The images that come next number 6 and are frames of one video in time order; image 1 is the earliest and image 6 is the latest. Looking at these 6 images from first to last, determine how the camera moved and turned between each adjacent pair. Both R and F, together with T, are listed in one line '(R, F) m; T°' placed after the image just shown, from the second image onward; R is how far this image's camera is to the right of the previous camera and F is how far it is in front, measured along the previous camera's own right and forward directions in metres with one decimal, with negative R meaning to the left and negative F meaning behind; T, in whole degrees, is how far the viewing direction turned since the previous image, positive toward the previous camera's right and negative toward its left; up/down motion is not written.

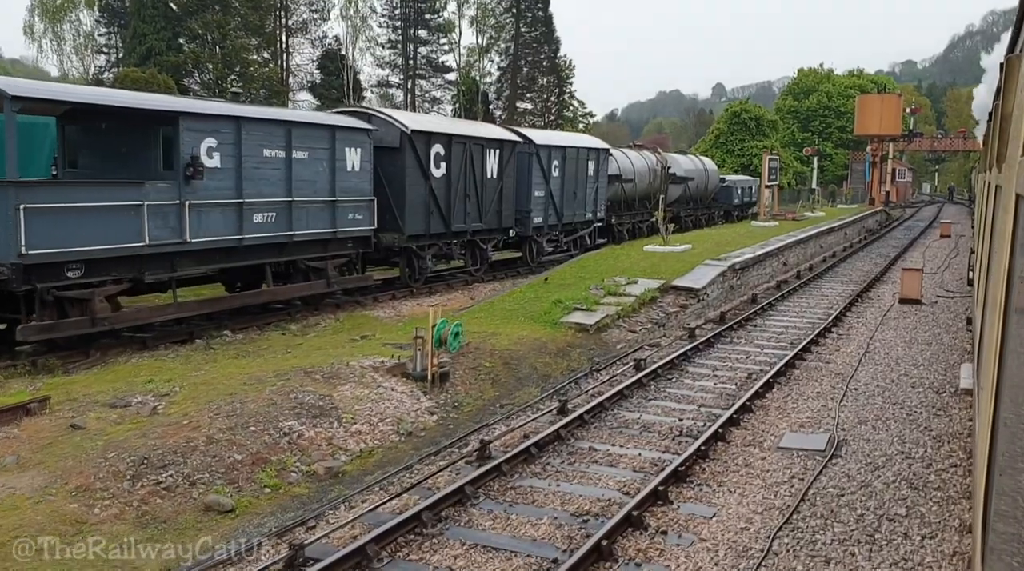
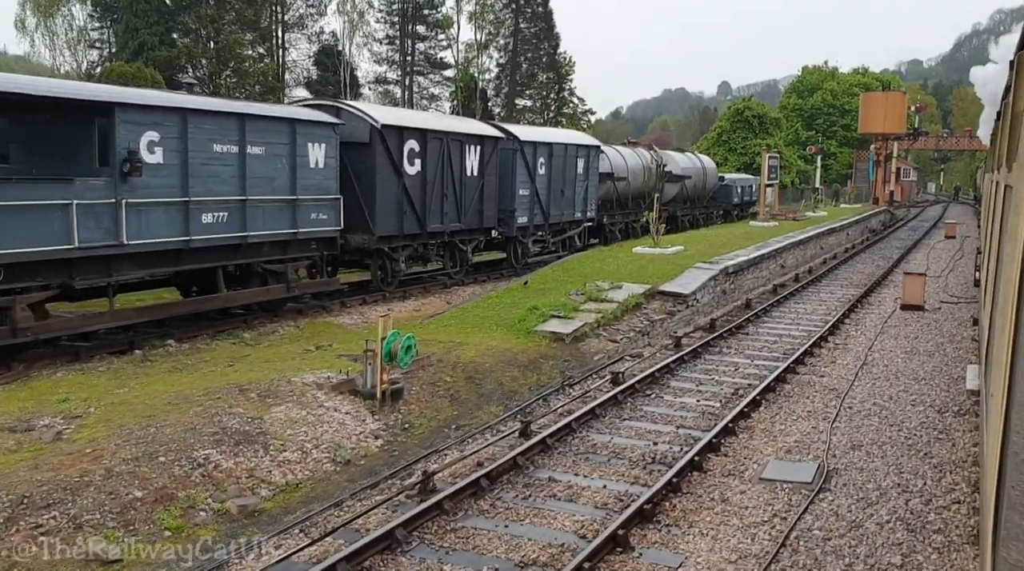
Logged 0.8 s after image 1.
(+0.4, +0.9) m; 0°
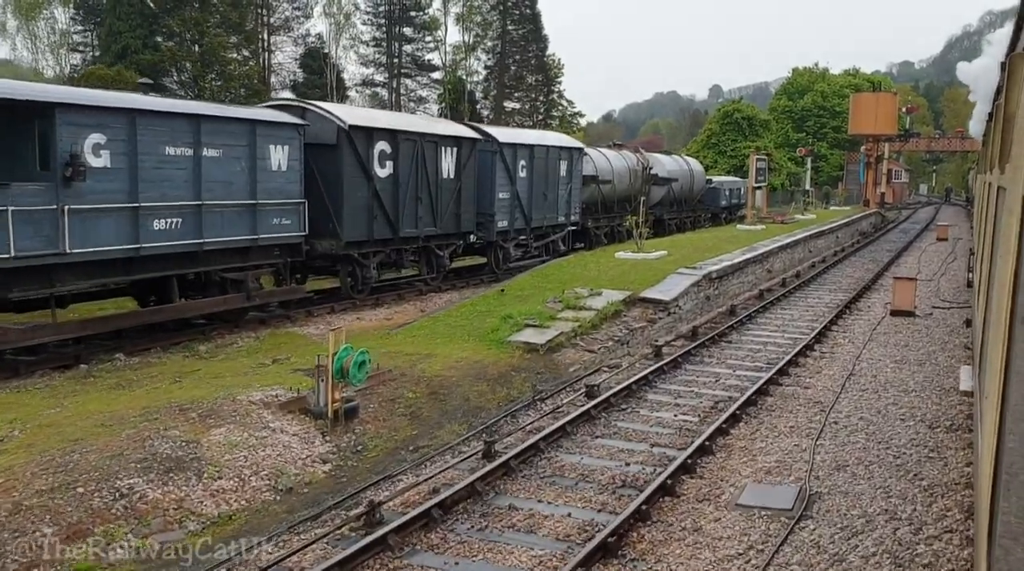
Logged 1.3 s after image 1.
(+0.3, +0.6) m; 0°
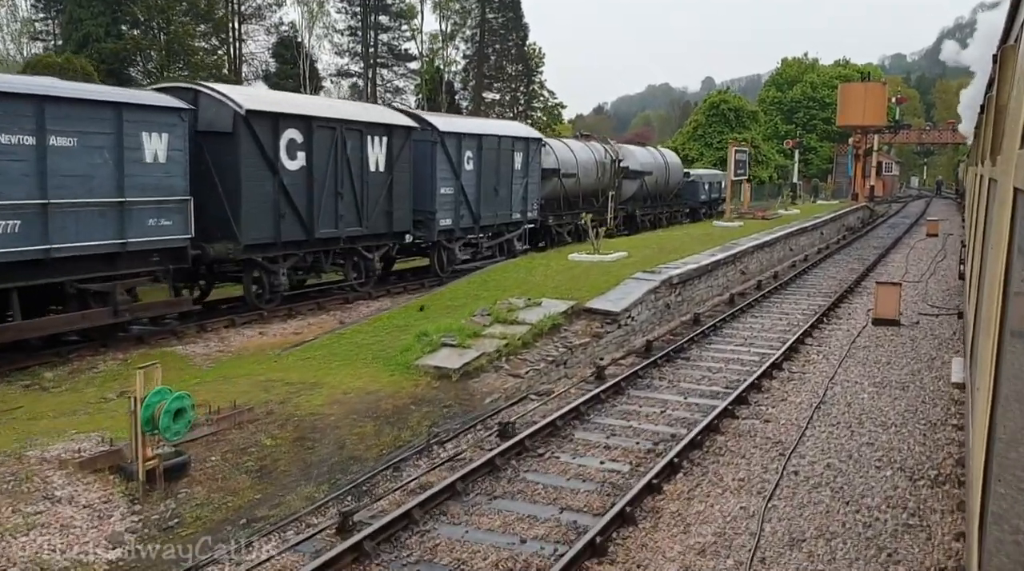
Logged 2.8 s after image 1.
(+0.9, +1.8) m; 0°
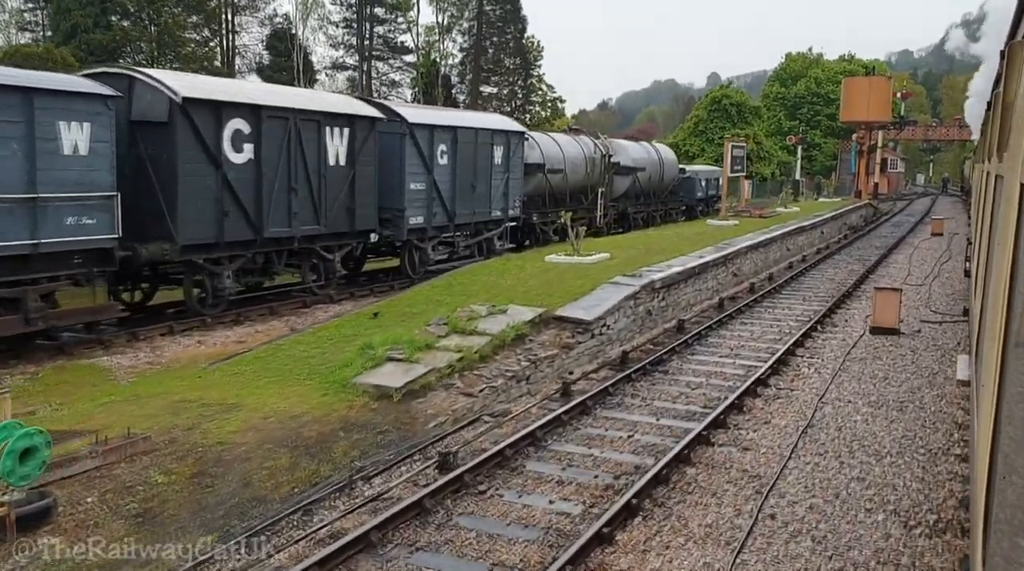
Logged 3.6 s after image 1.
(+0.5, +1.0) m; 0°
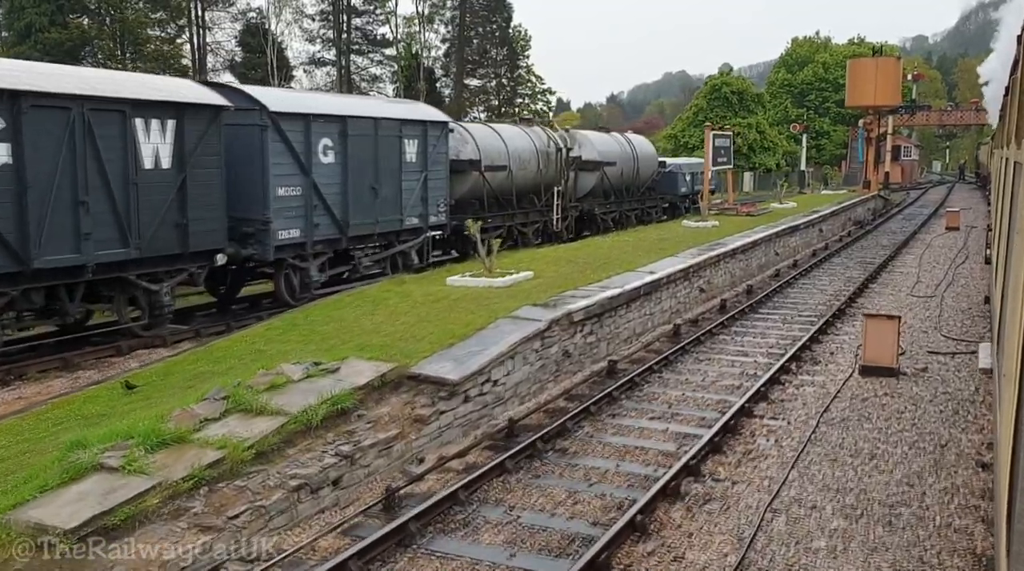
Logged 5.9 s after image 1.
(+1.5, +3.2) m; -1°
